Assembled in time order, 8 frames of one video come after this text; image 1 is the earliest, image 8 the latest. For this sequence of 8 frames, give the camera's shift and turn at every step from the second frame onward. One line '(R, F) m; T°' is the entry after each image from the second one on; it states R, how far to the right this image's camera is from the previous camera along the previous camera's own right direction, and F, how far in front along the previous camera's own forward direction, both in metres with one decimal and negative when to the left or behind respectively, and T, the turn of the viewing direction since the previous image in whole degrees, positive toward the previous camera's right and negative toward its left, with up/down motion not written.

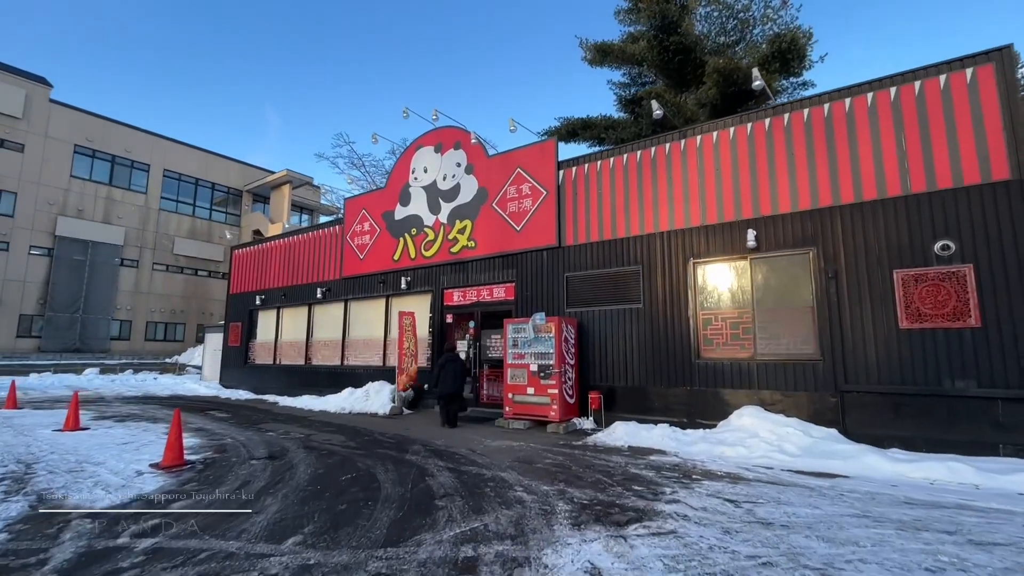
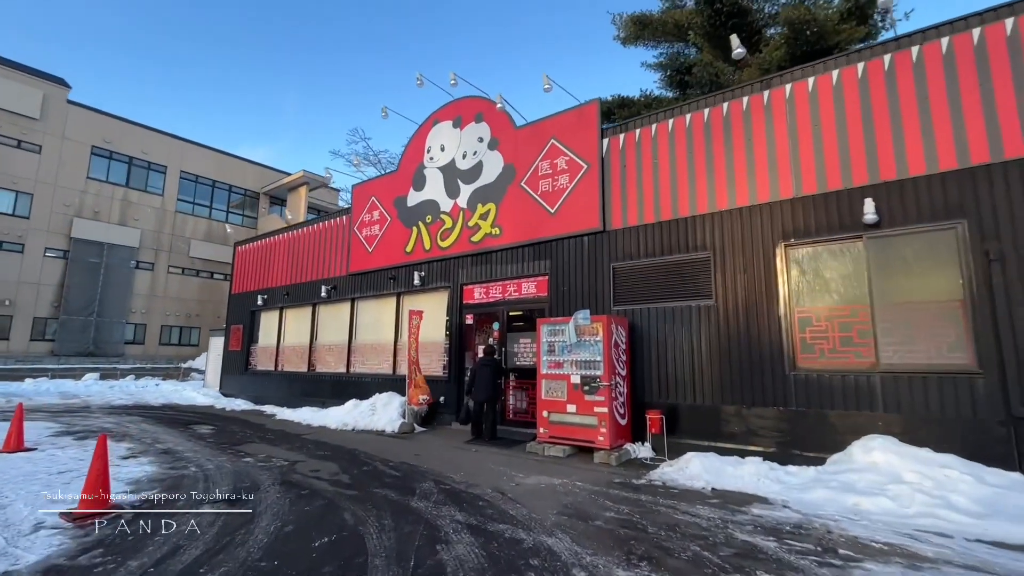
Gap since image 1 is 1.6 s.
(-0.3, +1.8) m; -2°
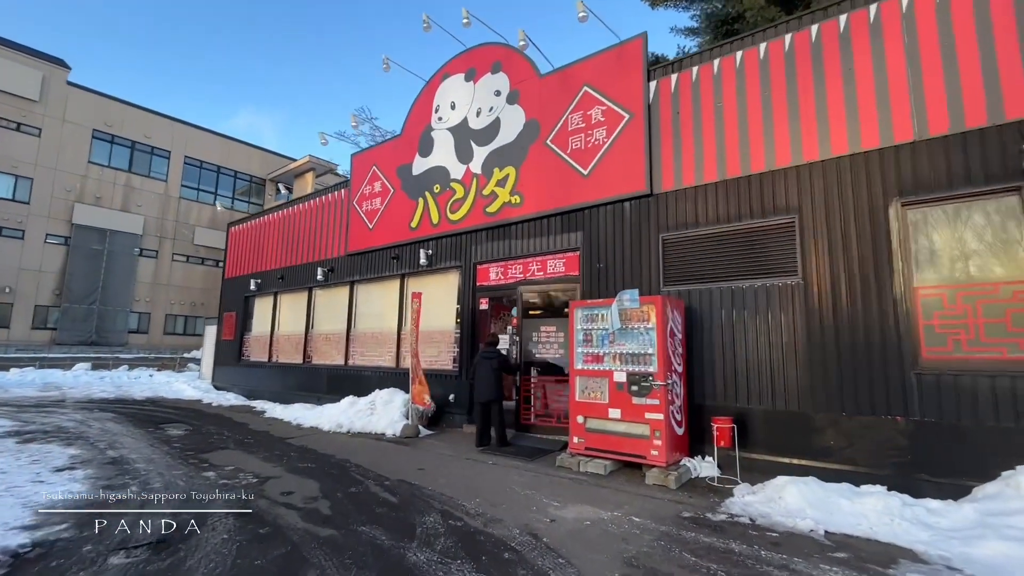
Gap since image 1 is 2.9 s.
(-0.2, +1.5) m; -1°
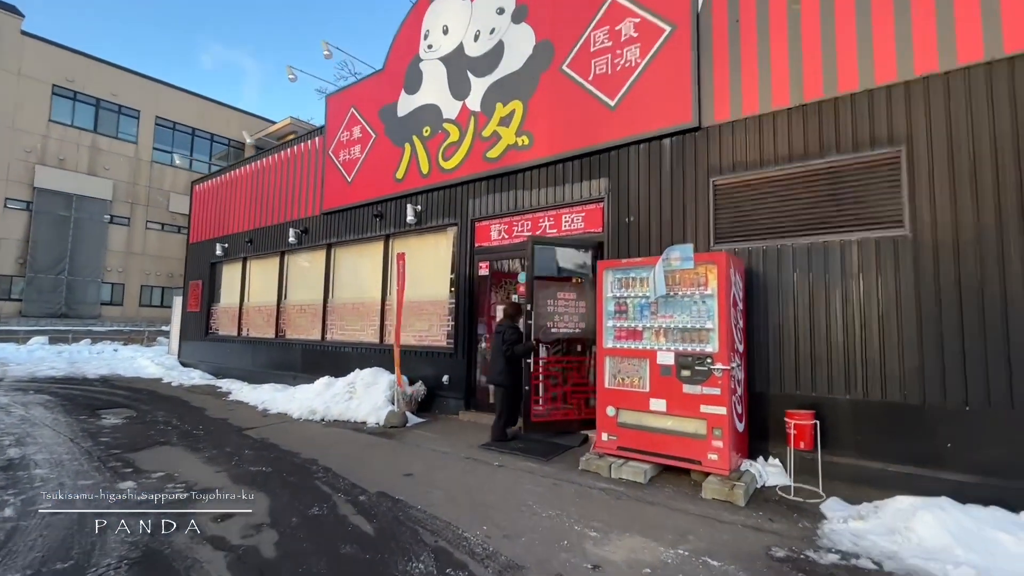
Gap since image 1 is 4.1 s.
(-0.2, +1.3) m; +1°
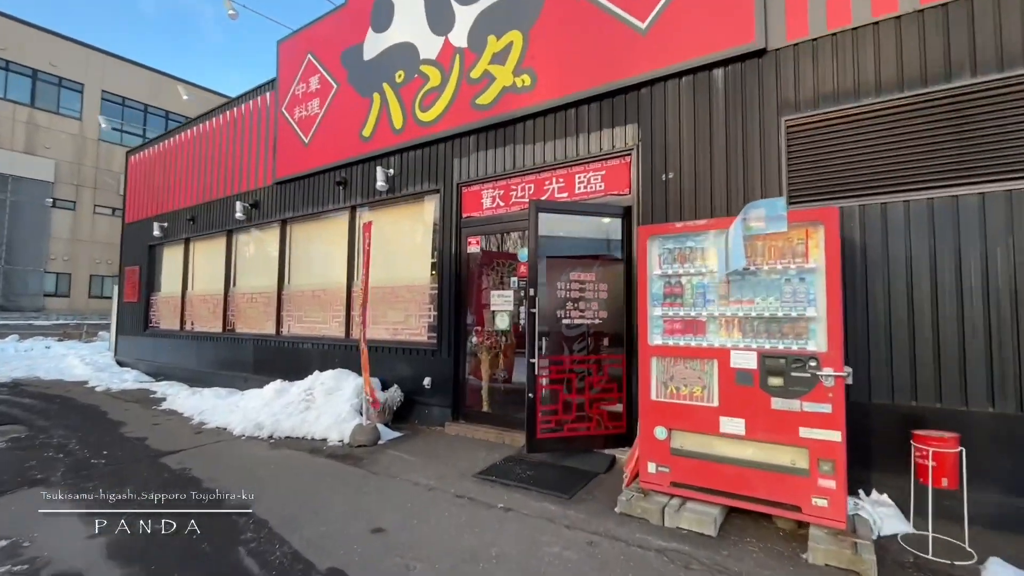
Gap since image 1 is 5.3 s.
(-0.2, +1.4) m; +3°
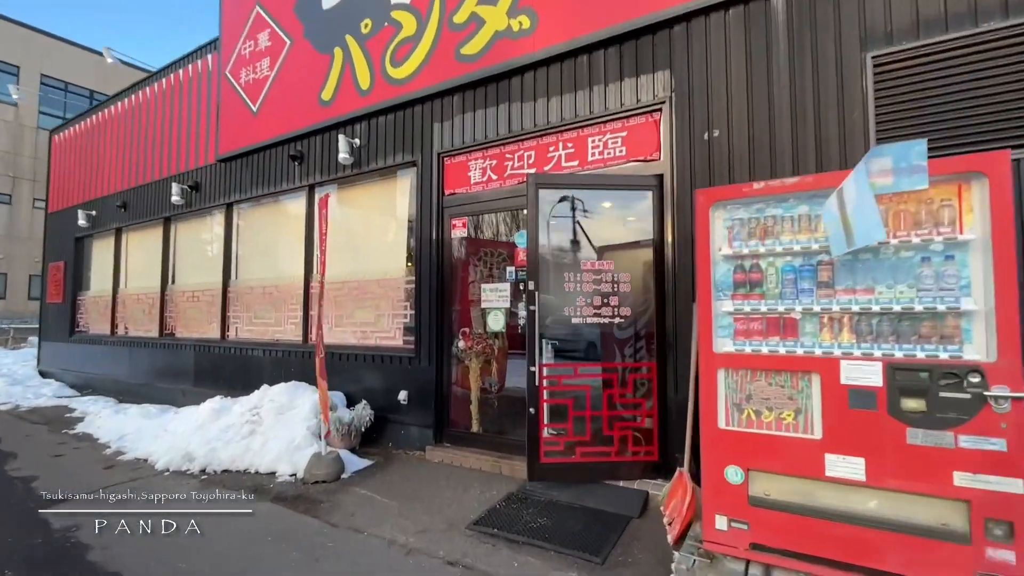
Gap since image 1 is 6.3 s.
(-0.2, +1.0) m; +3°
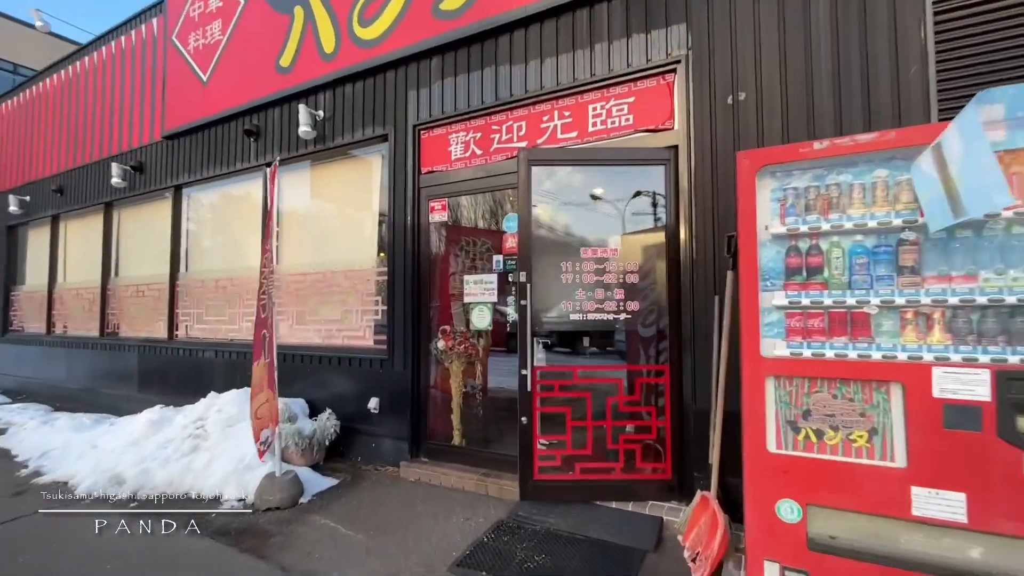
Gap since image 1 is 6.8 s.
(-0.1, +0.6) m; +3°
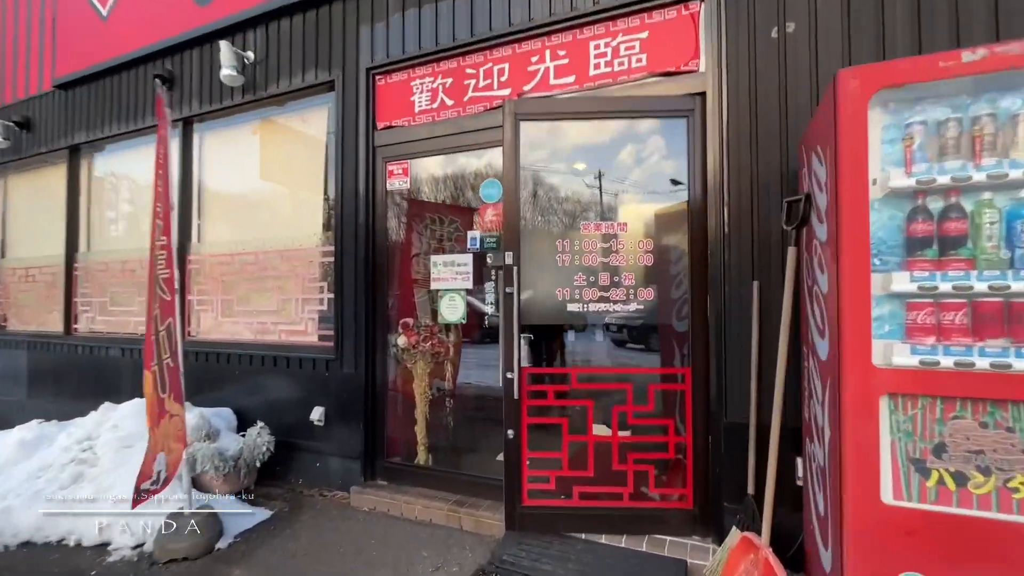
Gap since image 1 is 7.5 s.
(-0.1, +0.7) m; +5°
